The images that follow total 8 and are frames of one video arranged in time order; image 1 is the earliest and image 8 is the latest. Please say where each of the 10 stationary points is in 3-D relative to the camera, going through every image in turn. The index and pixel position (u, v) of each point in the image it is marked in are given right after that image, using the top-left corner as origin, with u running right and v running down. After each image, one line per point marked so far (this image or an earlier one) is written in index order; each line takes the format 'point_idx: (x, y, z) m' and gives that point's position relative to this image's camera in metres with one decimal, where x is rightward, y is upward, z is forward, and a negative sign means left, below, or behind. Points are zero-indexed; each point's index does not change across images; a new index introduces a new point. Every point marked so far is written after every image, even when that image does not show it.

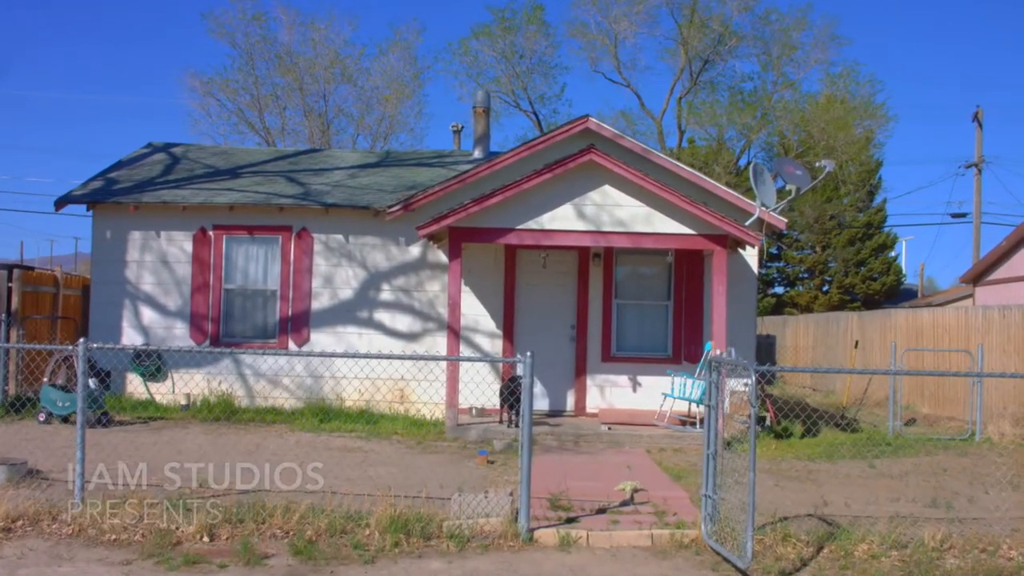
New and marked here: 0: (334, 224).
0: (-1.8, +0.6, +14.0) m
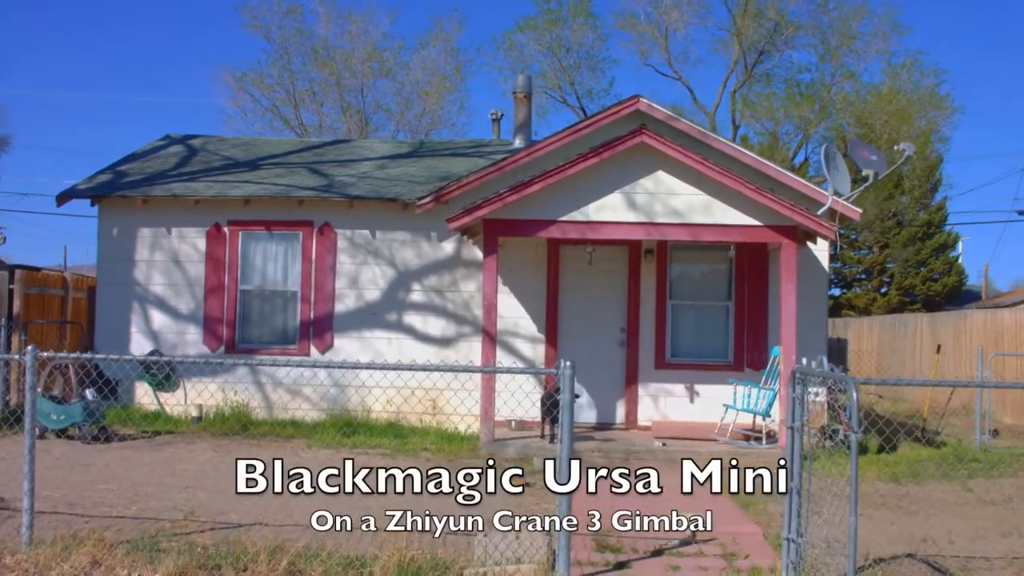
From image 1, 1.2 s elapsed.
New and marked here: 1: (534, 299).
0: (-1.4, +0.6, +12.8) m
1: (+0.2, -0.1, +12.4) m
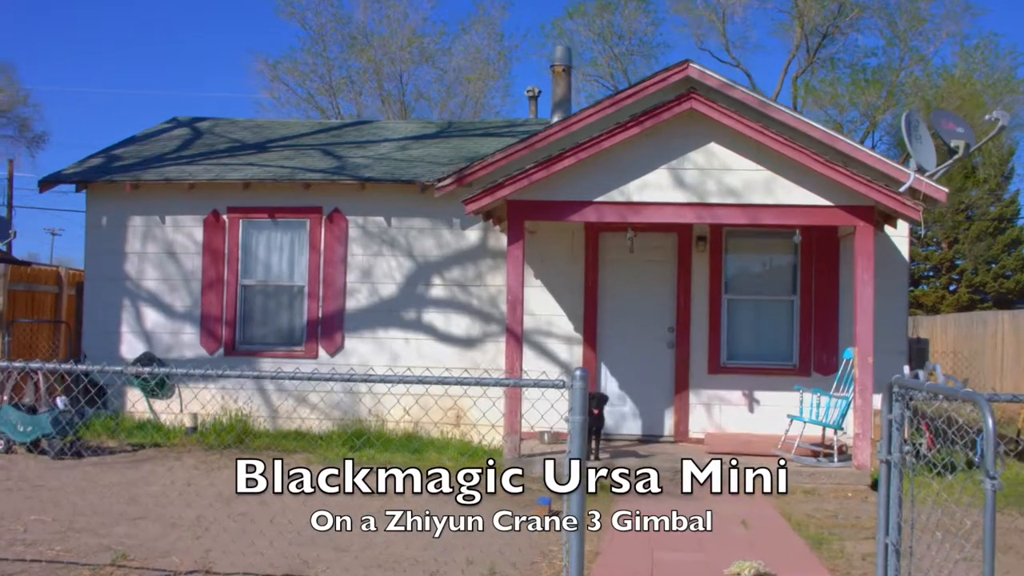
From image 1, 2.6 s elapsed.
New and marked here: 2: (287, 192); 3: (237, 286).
0: (-1.1, +0.7, +11.3) m
1: (+0.5, 0.0, +10.9) m
2: (-1.9, +0.8, +11.4) m
3: (-2.3, 0.0, +11.6) m
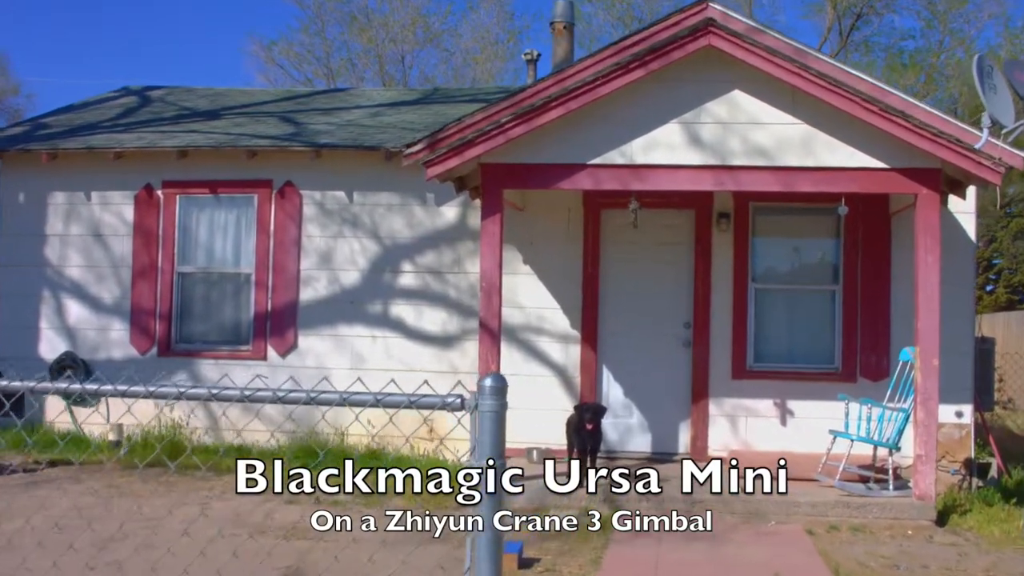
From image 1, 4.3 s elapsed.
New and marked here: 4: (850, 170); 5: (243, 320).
0: (-1.2, +0.8, +9.5) m
1: (+0.3, 0.0, +9.1) m
2: (-2.0, +0.9, +9.7) m
3: (-2.4, +0.1, +9.8) m
4: (+1.8, +0.6, +7.3) m
5: (-1.9, -0.2, +9.7) m
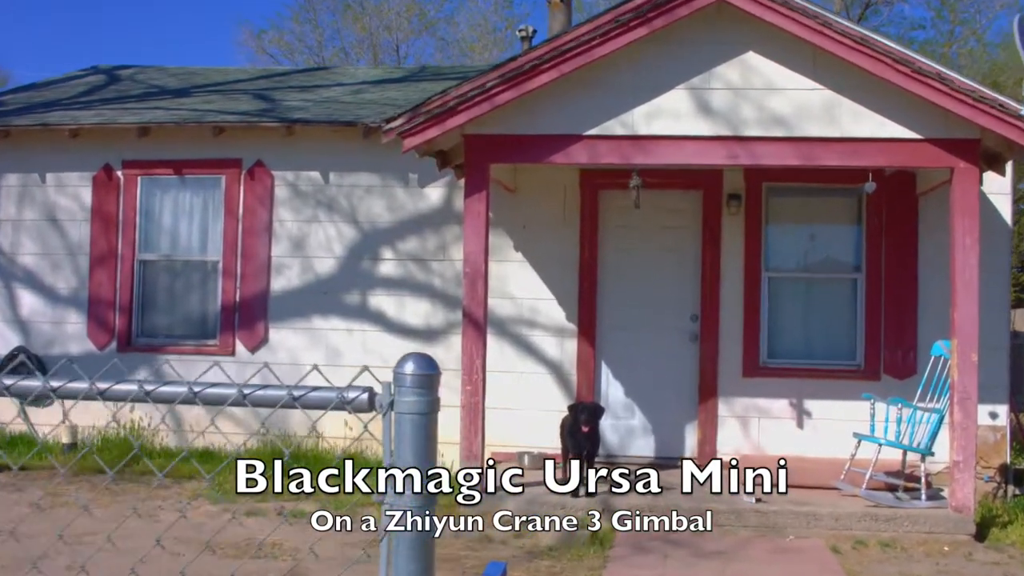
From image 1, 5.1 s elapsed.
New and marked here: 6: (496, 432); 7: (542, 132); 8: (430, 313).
0: (-1.3, +0.8, +8.7) m
1: (+0.3, +0.1, +8.3) m
2: (-2.0, +0.9, +8.9) m
3: (-2.4, +0.2, +9.0) m
4: (+1.7, +0.7, +6.5) m
5: (-1.9, -0.2, +8.9) m
6: (-0.1, -0.9, +8.3) m
7: (+0.1, +0.8, +6.7) m
8: (-0.5, -0.2, +8.5) m
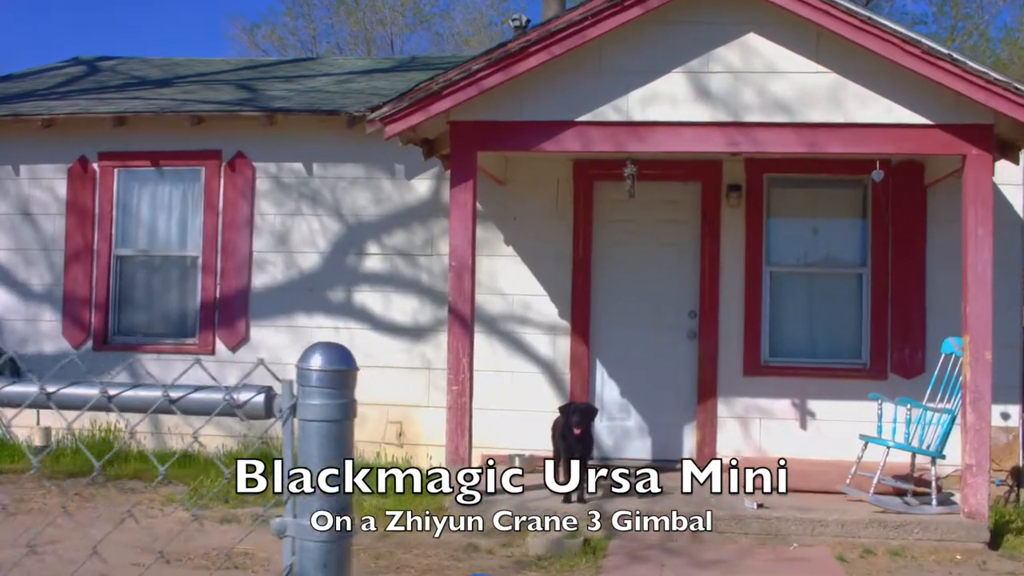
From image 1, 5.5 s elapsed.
0: (-1.3, +0.8, +8.4) m
1: (+0.2, +0.1, +8.0) m
2: (-2.1, +1.0, +8.5) m
3: (-2.5, +0.2, +8.7) m
4: (+1.7, +0.7, +6.2) m
5: (-2.0, -0.1, +8.6) m
6: (-0.1, -0.8, +8.0) m
7: (+0.1, +0.8, +6.4) m
8: (-0.6, -0.1, +8.2) m
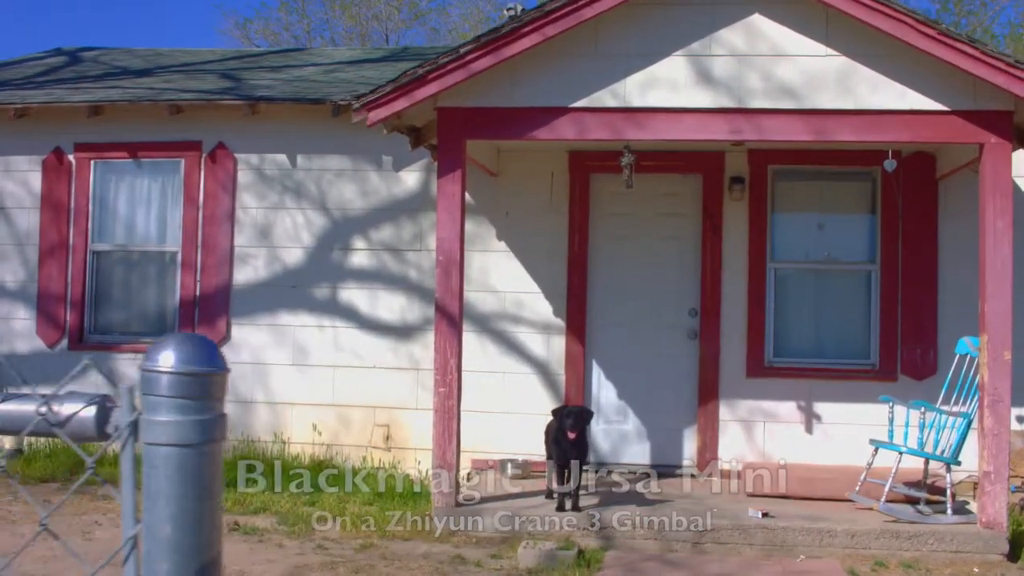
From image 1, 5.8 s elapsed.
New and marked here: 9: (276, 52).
0: (-1.4, +0.9, +8.0) m
1: (+0.2, +0.2, +7.6) m
2: (-2.1, +1.0, +8.2) m
3: (-2.5, +0.2, +8.3) m
4: (+1.6, +0.7, +5.8) m
5: (-2.0, -0.1, +8.2) m
6: (-0.2, -0.8, +7.6) m
7: (+0.1, +0.8, +6.0) m
8: (-0.6, -0.1, +7.8) m
9: (-1.8, +1.8, +10.7) m
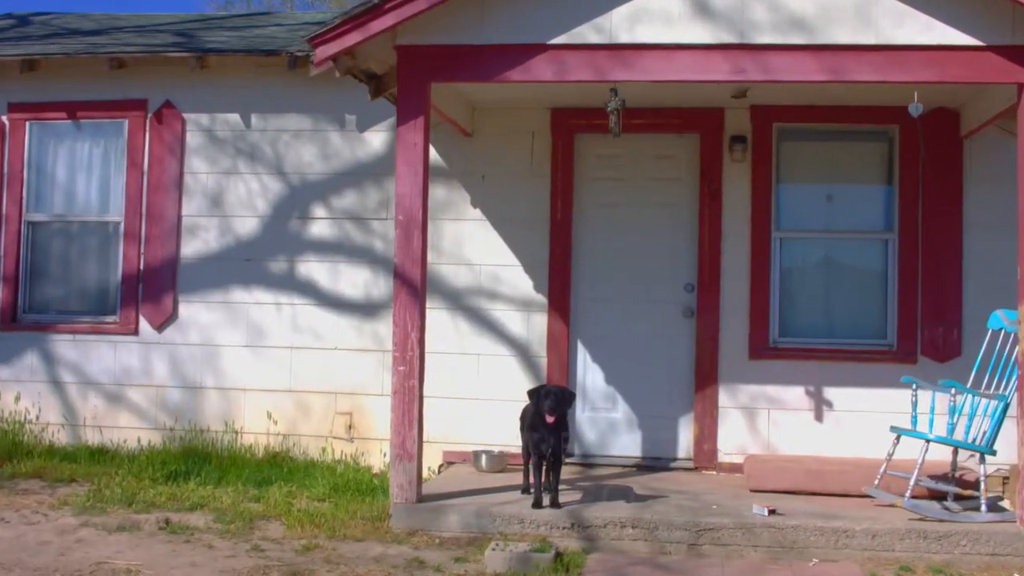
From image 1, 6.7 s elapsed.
0: (-1.5, +1.0, +7.3) m
1: (+0.1, +0.3, +6.8) m
2: (-2.2, +1.1, +7.4) m
3: (-2.6, +0.3, +7.5) m
4: (+1.5, +0.9, +5.1) m
5: (-2.1, 0.0, +7.5) m
6: (-0.3, -0.7, +6.9) m
7: (-0.1, +0.9, +5.3) m
8: (-0.7, 0.0, +7.1) m
9: (-1.9, +2.0, +10.0) m
